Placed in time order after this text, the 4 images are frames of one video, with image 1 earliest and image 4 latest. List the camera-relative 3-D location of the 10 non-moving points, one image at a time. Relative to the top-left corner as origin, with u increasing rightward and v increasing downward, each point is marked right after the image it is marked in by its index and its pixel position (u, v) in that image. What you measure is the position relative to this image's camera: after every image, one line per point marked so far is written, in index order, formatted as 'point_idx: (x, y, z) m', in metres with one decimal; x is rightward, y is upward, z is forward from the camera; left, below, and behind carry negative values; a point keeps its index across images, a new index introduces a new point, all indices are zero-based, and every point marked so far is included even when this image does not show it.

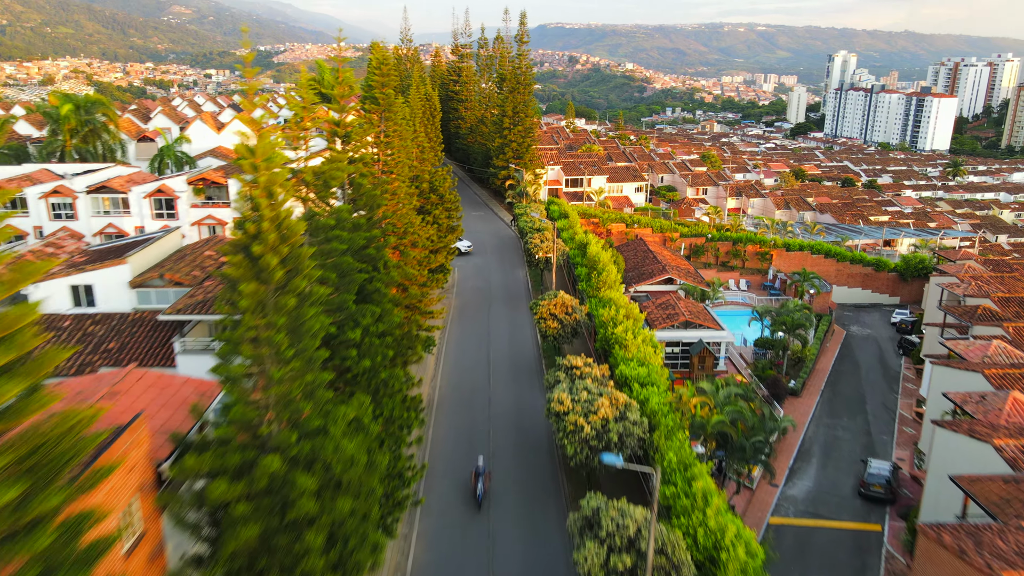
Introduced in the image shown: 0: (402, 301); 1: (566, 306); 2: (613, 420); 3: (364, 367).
0: (-2.3, -0.3, +15.1) m
1: (+1.4, -0.5, +19.1) m
2: (+1.8, -2.3, +13.0) m
3: (-2.2, -1.2, +10.6) m
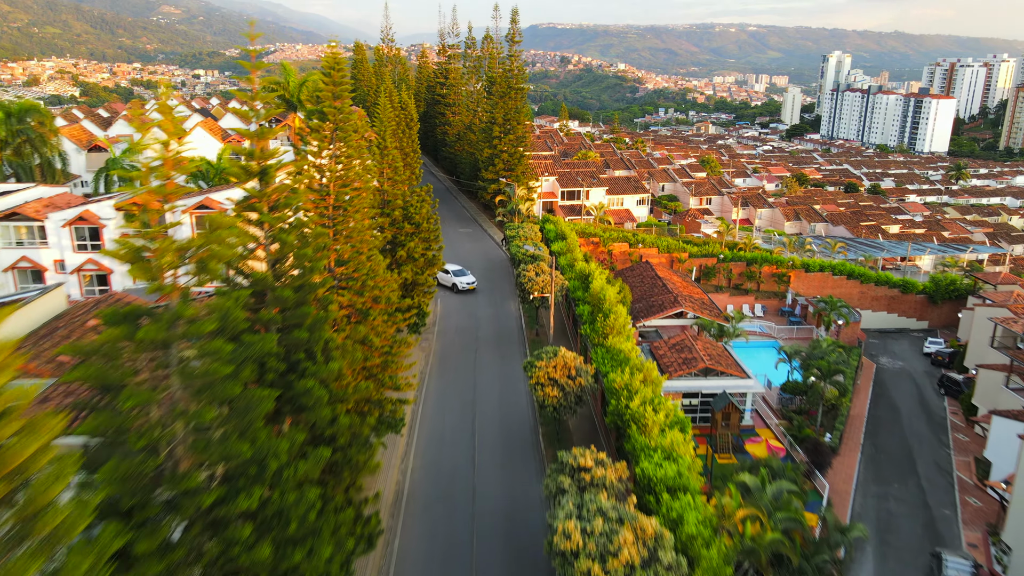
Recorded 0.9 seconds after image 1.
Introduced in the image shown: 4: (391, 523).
0: (-2.4, -1.5, +11.4) m
1: (+1.2, -1.7, +15.5) m
2: (+1.6, -3.5, +9.4) m
3: (-2.3, -2.4, +6.9) m
4: (-2.2, -4.4, +13.6) m
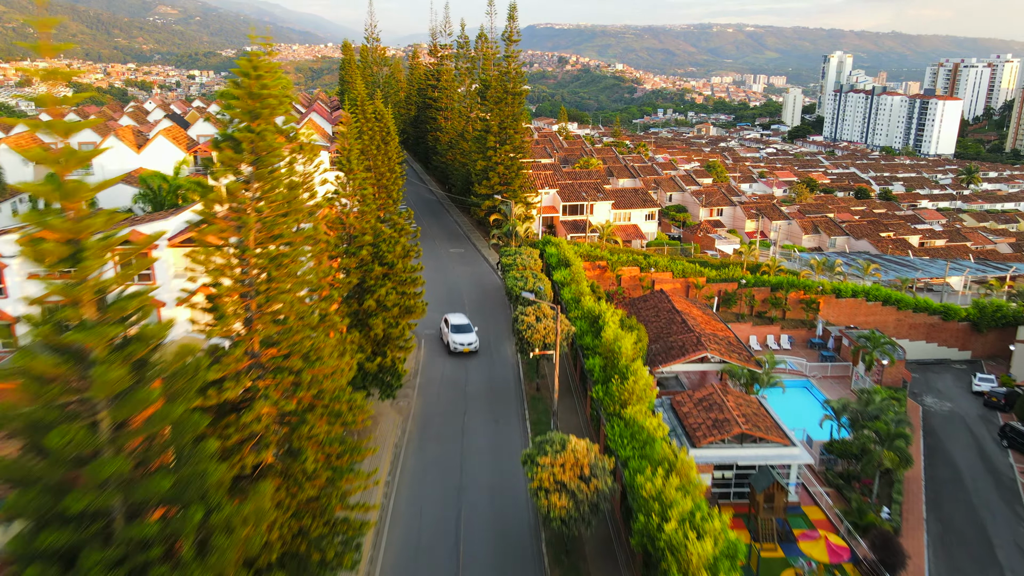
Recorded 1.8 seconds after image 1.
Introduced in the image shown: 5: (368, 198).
0: (-2.5, -2.7, +7.8) m
1: (+1.1, -2.8, +11.8) m
2: (+1.6, -4.7, +5.7) m
3: (-2.3, -3.6, +3.3) m
4: (-2.3, -5.5, +9.9) m
5: (-3.3, +2.1, +16.8) m
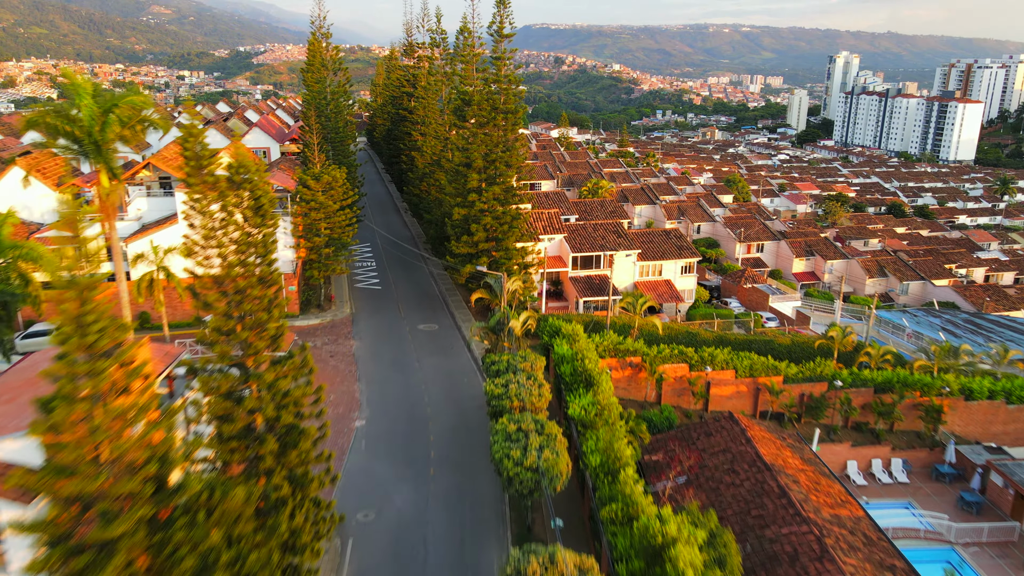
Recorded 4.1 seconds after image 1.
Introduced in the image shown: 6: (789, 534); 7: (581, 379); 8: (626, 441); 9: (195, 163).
0: (-2.6, -5.6, -1.5) m
1: (+1.0, -5.8, +2.6) m
2: (+1.5, -7.6, -3.5) m
3: (-2.4, -6.5, -6.0) m
4: (-2.4, -8.5, +0.7) m
5: (-3.4, -0.9, +7.6) m
6: (+5.0, -4.4, +13.3) m
7: (+1.6, -2.0, +17.0) m
8: (+2.3, -2.9, +14.5) m
9: (-4.4, +1.7, +10.2) m
